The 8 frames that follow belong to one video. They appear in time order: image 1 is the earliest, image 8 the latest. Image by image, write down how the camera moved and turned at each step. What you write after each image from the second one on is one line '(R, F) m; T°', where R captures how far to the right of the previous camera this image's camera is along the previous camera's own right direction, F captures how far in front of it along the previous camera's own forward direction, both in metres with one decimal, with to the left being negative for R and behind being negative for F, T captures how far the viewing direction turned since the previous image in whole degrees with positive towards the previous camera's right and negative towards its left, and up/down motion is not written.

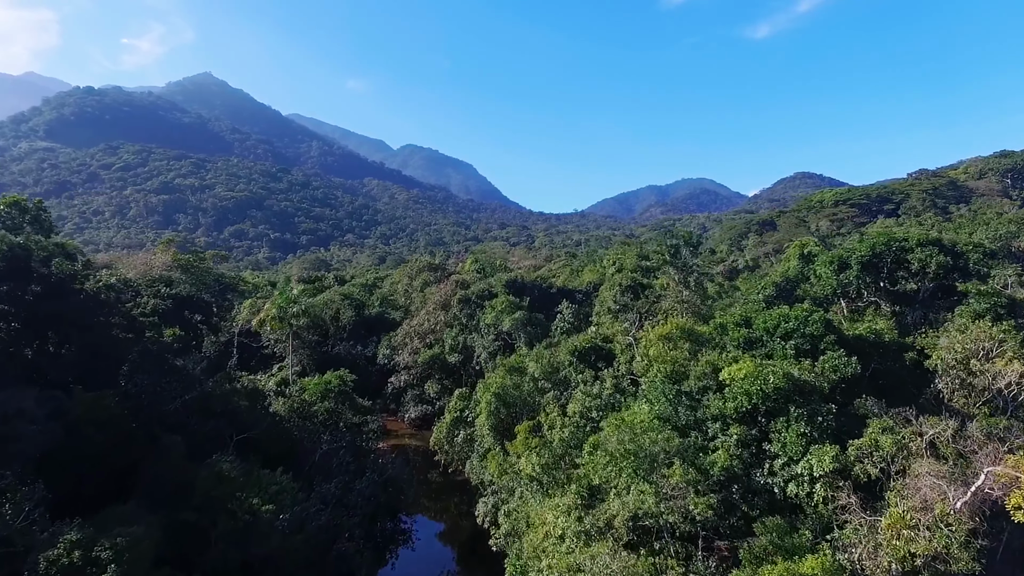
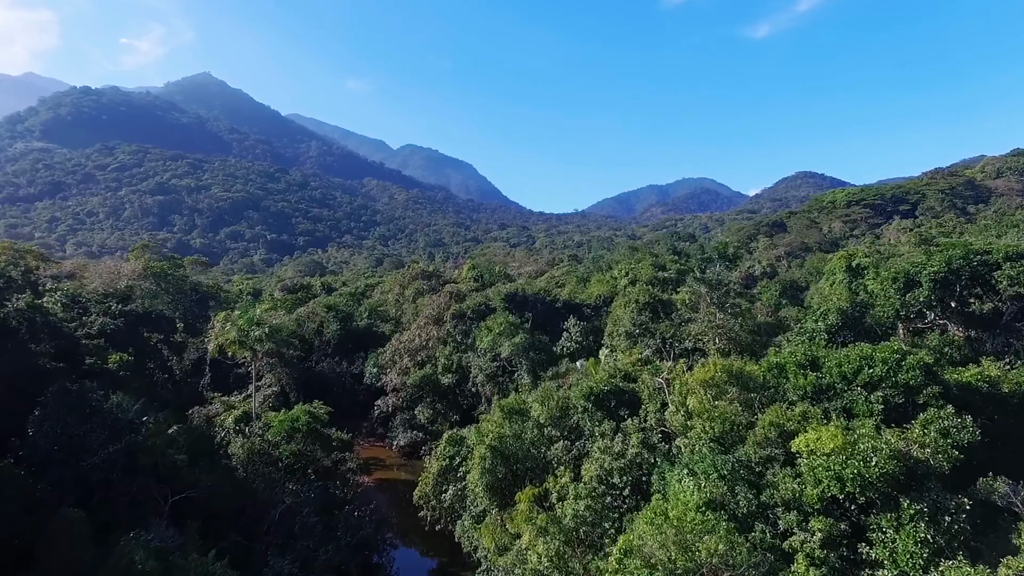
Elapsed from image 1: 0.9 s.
(0.0, +2.7) m; 0°
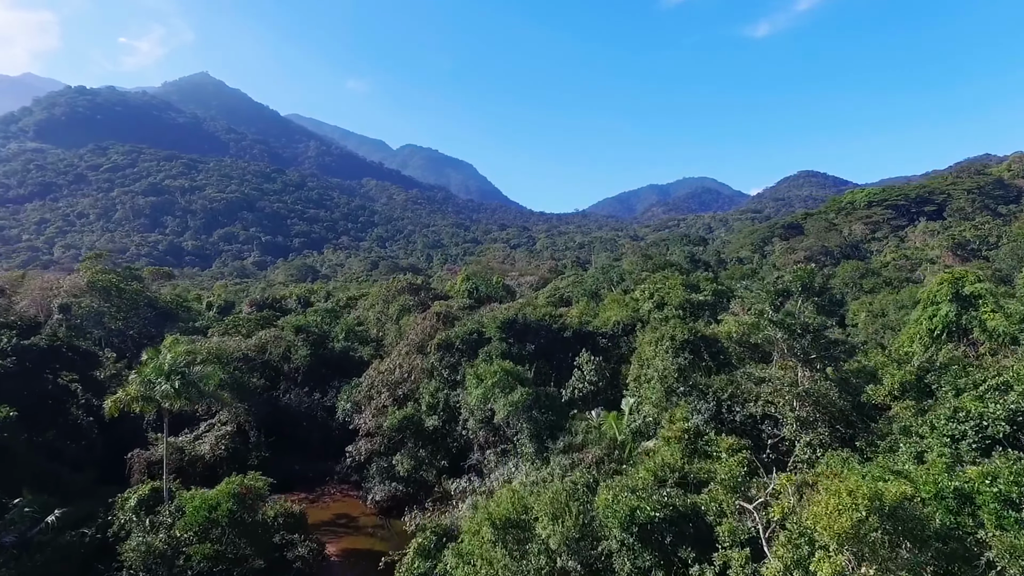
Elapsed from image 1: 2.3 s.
(+0.1, +4.1) m; 0°
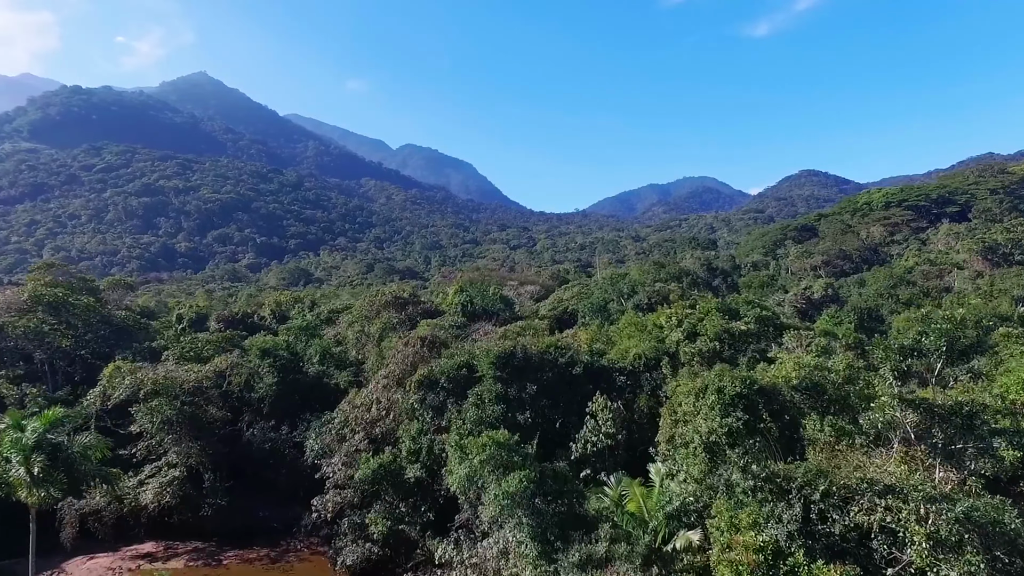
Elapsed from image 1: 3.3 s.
(+0.1, +3.3) m; 0°
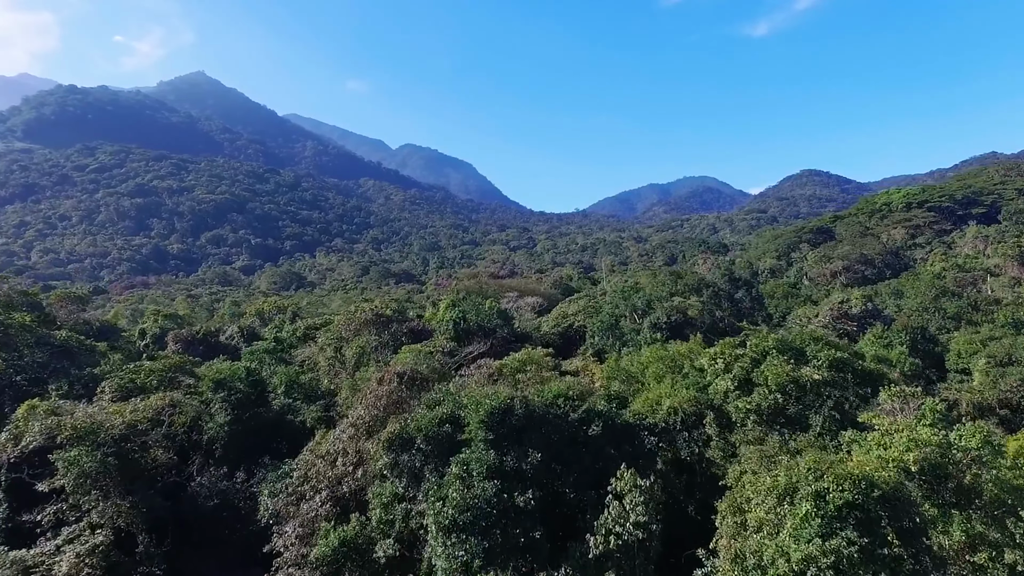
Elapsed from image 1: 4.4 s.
(+0.1, +3.5) m; 0°
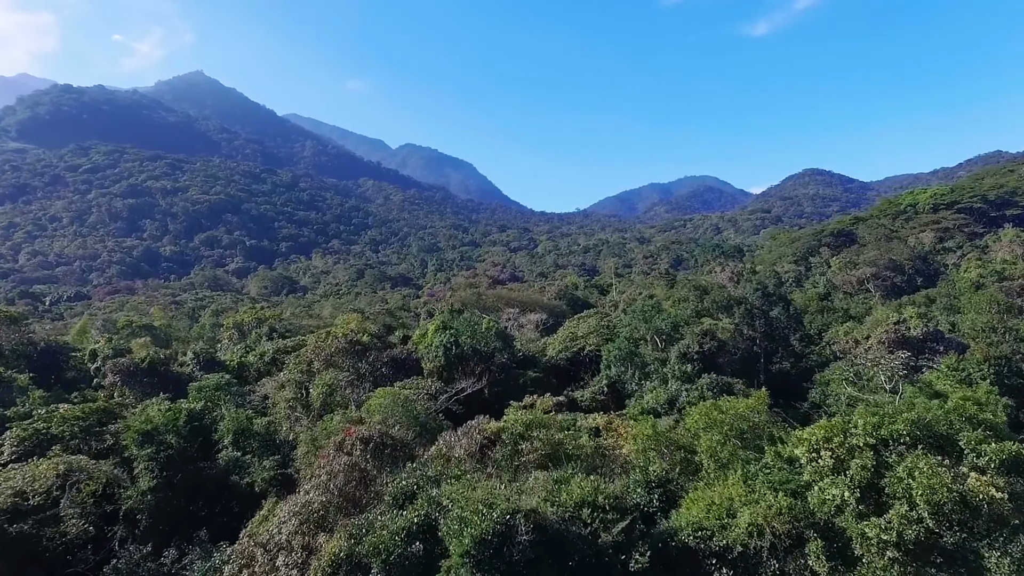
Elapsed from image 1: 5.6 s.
(0.0, +3.8) m; 0°
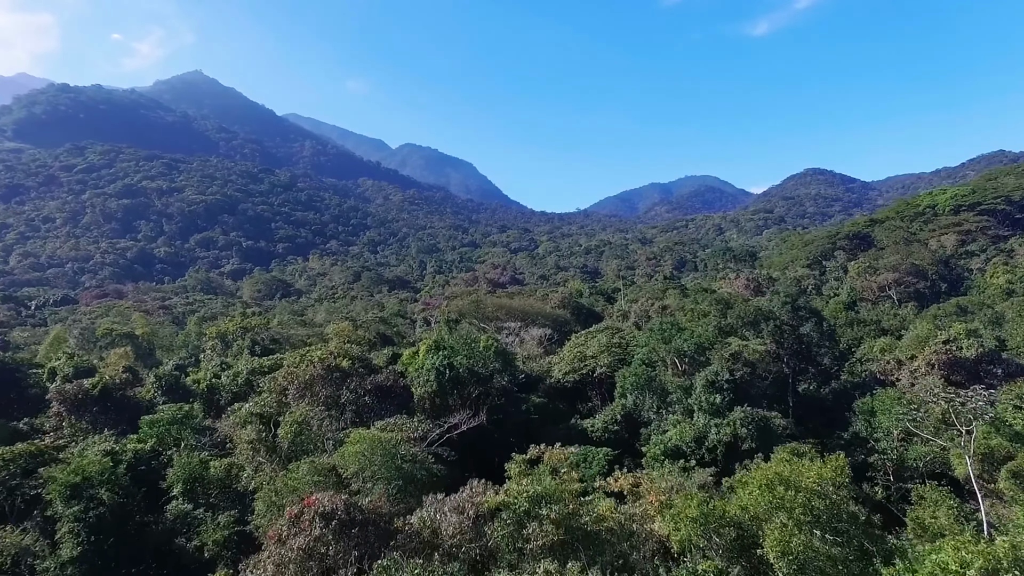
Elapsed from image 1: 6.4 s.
(0.0, +2.6) m; 0°
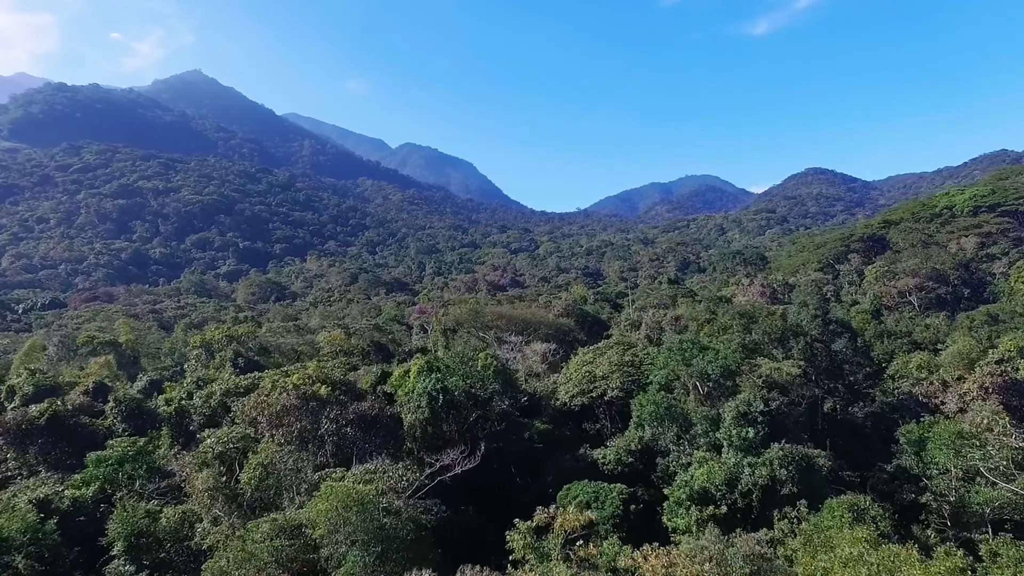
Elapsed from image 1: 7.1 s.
(0.0, +2.2) m; 0°
